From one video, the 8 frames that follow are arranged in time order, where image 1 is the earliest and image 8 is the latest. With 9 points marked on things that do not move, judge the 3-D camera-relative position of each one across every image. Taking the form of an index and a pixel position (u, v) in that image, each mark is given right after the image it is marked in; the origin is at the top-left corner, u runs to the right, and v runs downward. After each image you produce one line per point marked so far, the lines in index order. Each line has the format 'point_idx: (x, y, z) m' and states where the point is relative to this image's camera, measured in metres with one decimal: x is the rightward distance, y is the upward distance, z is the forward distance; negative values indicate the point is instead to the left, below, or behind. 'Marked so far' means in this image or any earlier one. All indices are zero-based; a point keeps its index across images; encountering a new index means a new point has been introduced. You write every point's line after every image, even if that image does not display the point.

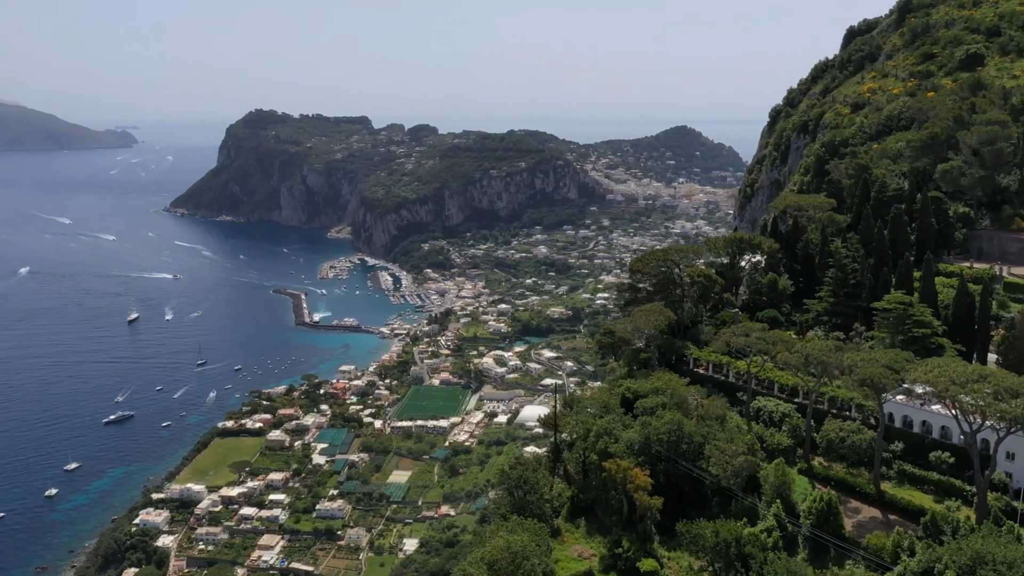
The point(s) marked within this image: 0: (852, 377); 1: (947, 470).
0: (+7.5, -1.9, +18.1) m
1: (+9.3, -3.9, +18.1) m
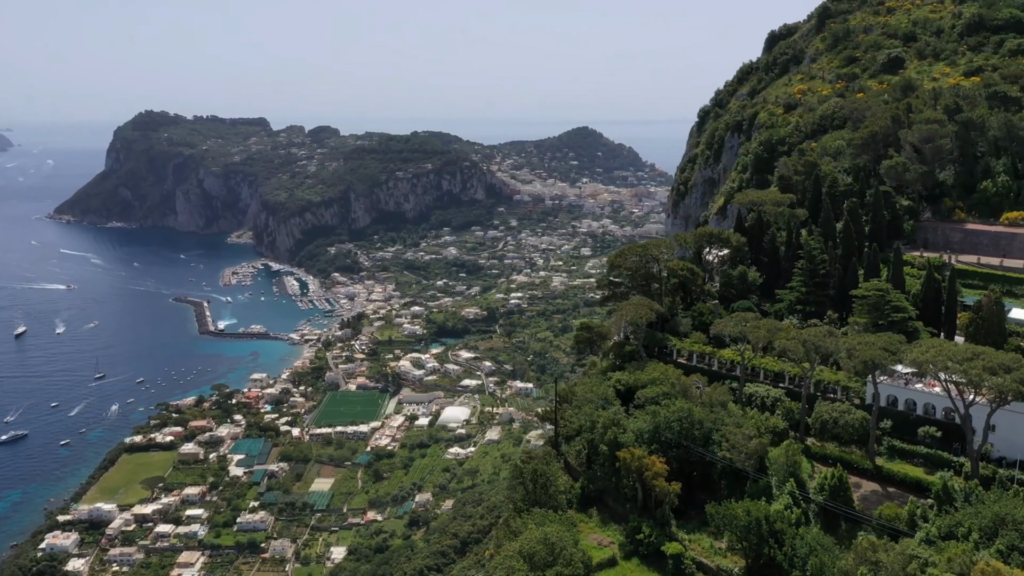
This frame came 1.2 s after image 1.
0: (+7.9, -1.6, +19.2) m
1: (+9.7, -3.6, +19.5) m
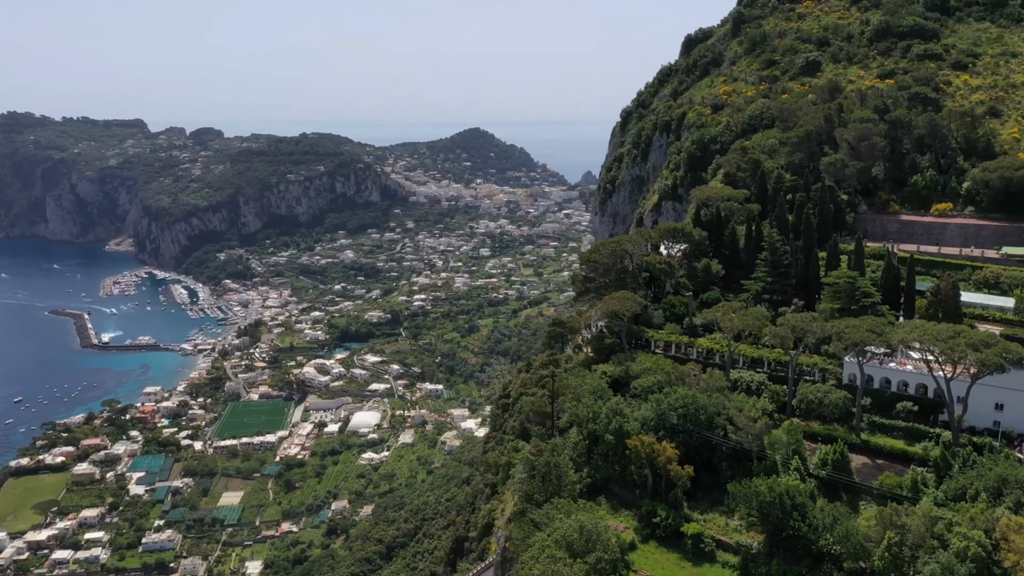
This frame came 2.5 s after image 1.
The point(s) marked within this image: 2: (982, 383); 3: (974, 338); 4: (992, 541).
0: (+8.1, -1.3, +20.6) m
1: (+9.9, -3.2, +21.0) m
2: (+11.3, -2.3, +19.9) m
3: (+10.4, -1.1, +18.7) m
4: (+8.2, -4.3, +14.2) m
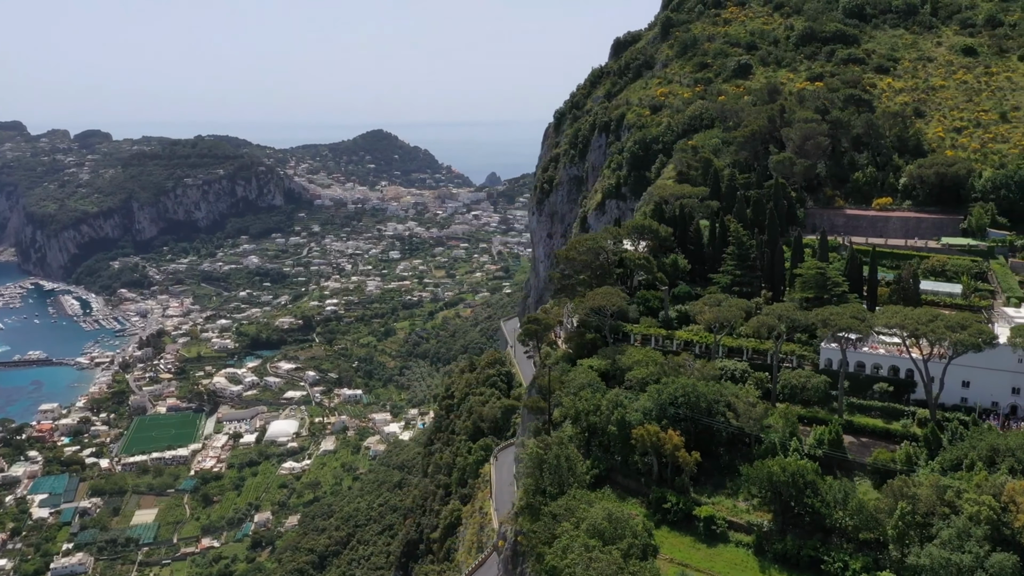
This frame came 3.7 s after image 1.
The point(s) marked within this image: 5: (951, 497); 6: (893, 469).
0: (+8.2, -1.0, +21.8) m
1: (+9.9, -2.9, +22.5) m
2: (+11.4, -1.9, +21.5) m
3: (+10.6, -0.8, +20.3) m
4: (+9.1, -4.0, +15.5) m
5: (+8.6, -4.0, +16.3) m
6: (+8.6, -4.1, +18.9) m
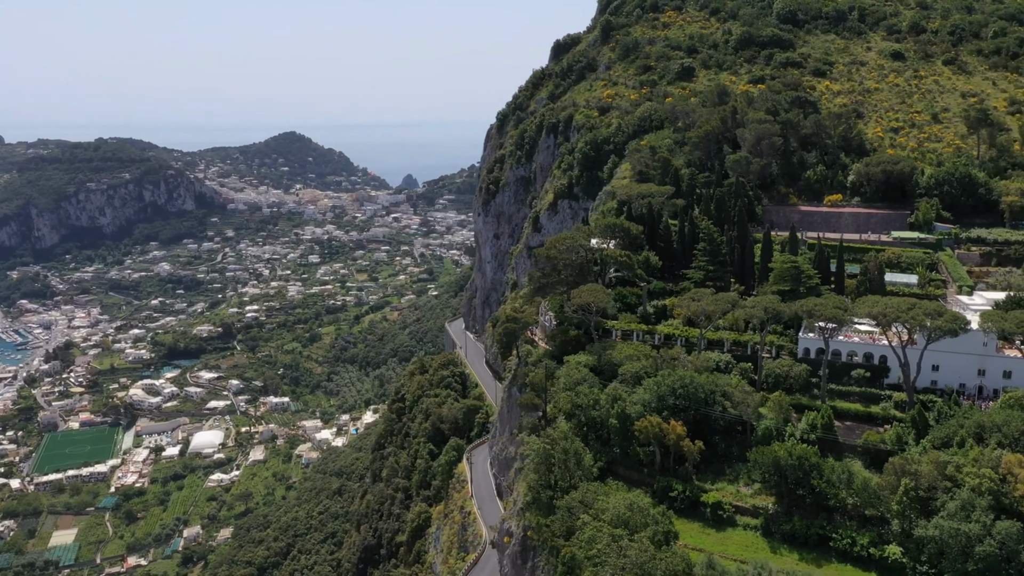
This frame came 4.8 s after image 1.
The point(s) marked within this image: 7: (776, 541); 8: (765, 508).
0: (+8.1, -0.8, +22.9) m
1: (+9.9, -2.7, +23.8) m
2: (+11.4, -1.7, +23.0) m
3: (+10.7, -0.5, +21.6) m
4: (+9.7, -3.8, +16.7) m
5: (+9.1, -3.8, +17.4) m
6: (+8.9, -3.8, +20.0) m
7: (+5.9, -5.7, +18.8) m
8: (+5.9, -5.1, +19.5) m
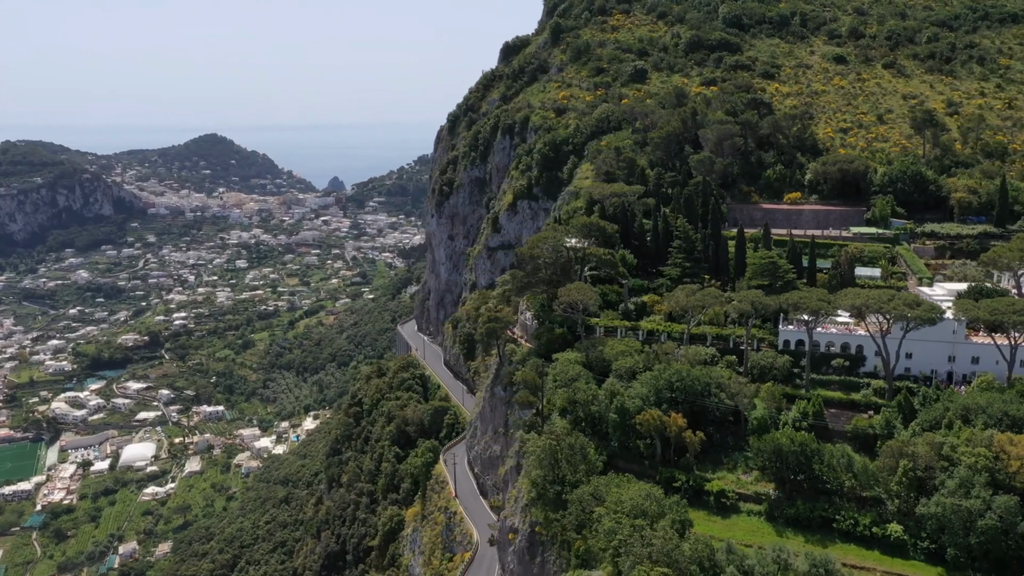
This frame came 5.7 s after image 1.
0: (+8.0, -0.7, +23.9) m
1: (+9.7, -2.5, +24.9) m
2: (+11.3, -1.4, +24.2) m
3: (+10.7, -0.3, +22.8) m
4: (+10.2, -3.5, +17.8) m
5: (+9.6, -3.6, +18.5) m
6: (+9.1, -3.7, +21.0) m
7: (+6.3, -5.5, +19.6) m
8: (+6.2, -5.0, +20.3) m
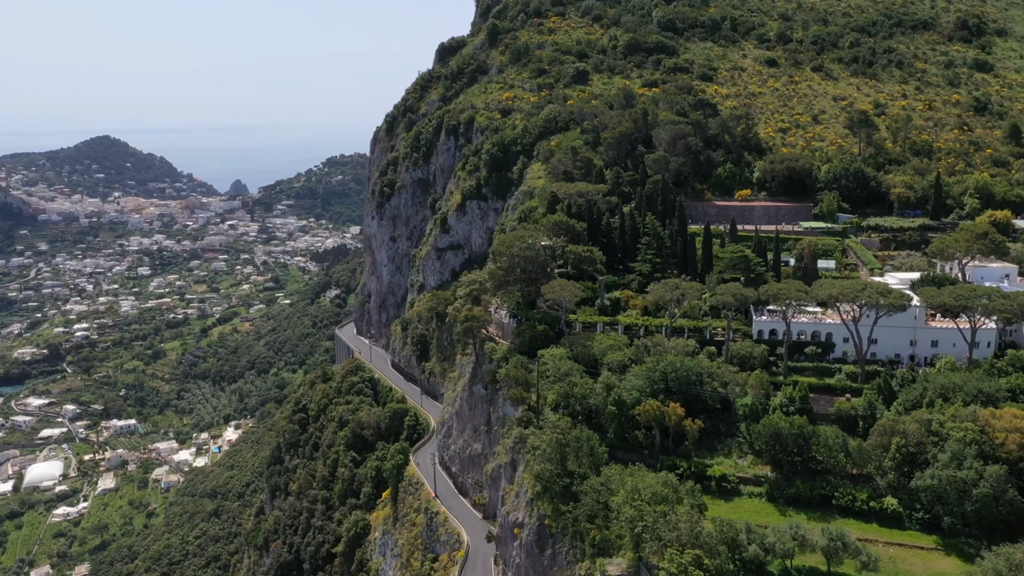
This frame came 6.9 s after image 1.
0: (+7.8, -0.4, +25.0) m
1: (+9.4, -2.2, +26.2) m
2: (+11.0, -1.1, +25.7) m
3: (+10.6, 0.0, +24.3) m
4: (+10.7, -3.2, +19.3) m
5: (+10.0, -3.3, +19.9) m
6: (+9.2, -3.4, +22.4) m
7: (+6.6, -5.3, +20.6) m
8: (+6.4, -4.8, +21.3) m
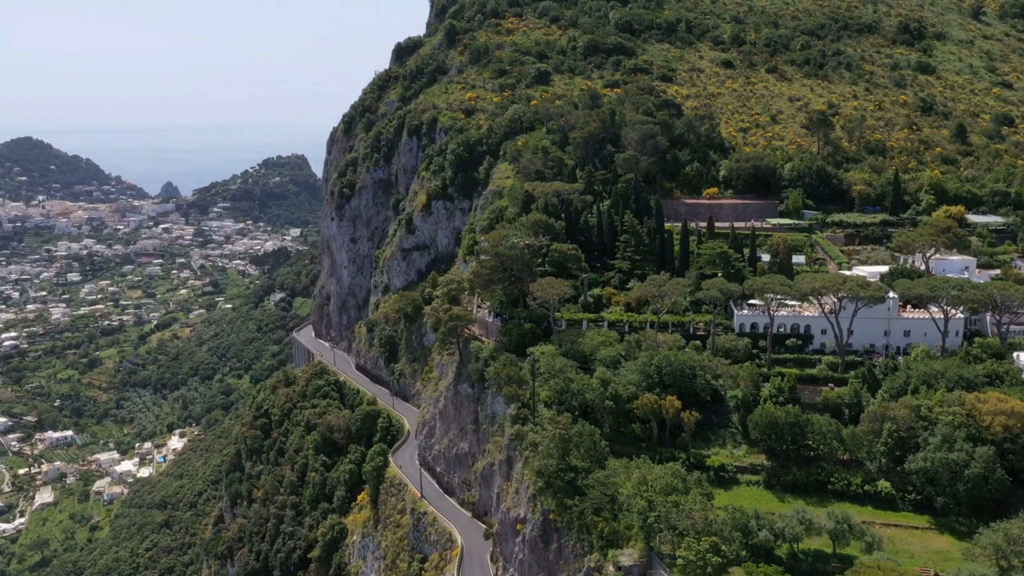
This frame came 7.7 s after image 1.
0: (+7.5, -0.3, +25.8) m
1: (+9.1, -2.0, +27.1) m
2: (+10.7, -0.9, +26.7) m
3: (+10.4, +0.2, +25.3) m
4: (+10.9, -3.0, +20.3) m
5: (+10.2, -3.1, +20.8) m
6: (+9.2, -3.2, +23.2) m
7: (+6.8, -5.1, +21.2) m
8: (+6.5, -4.6, +21.9) m
